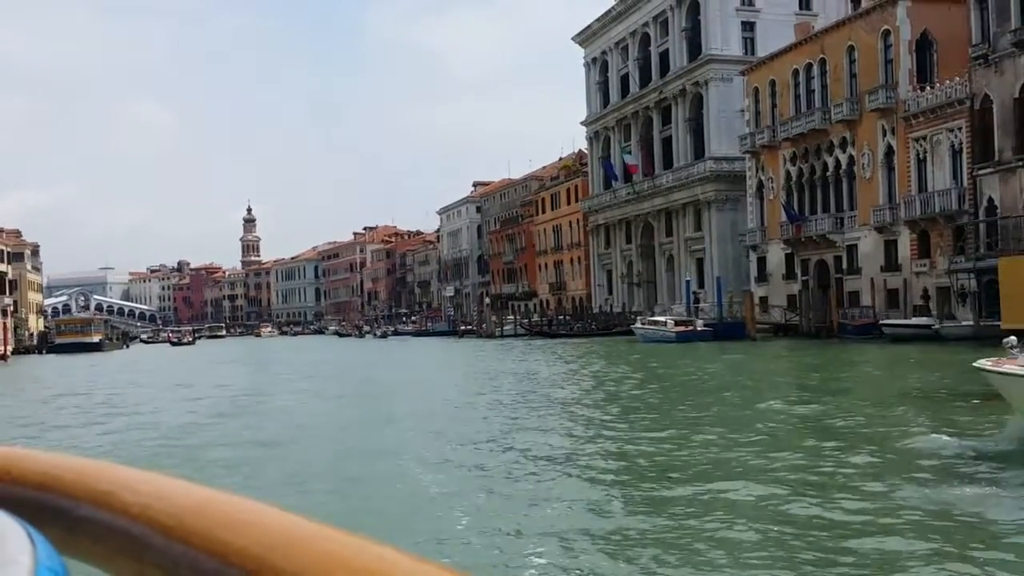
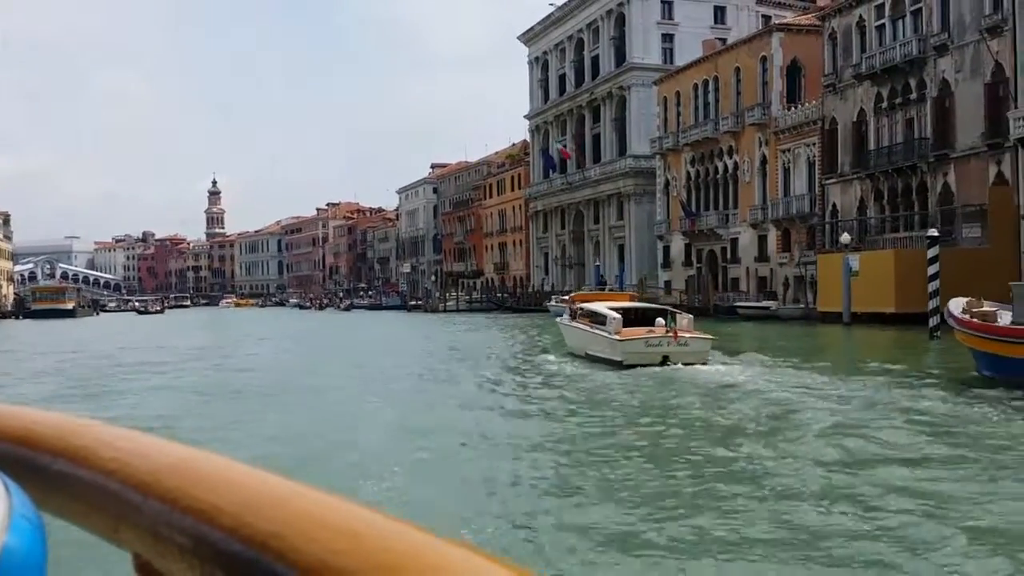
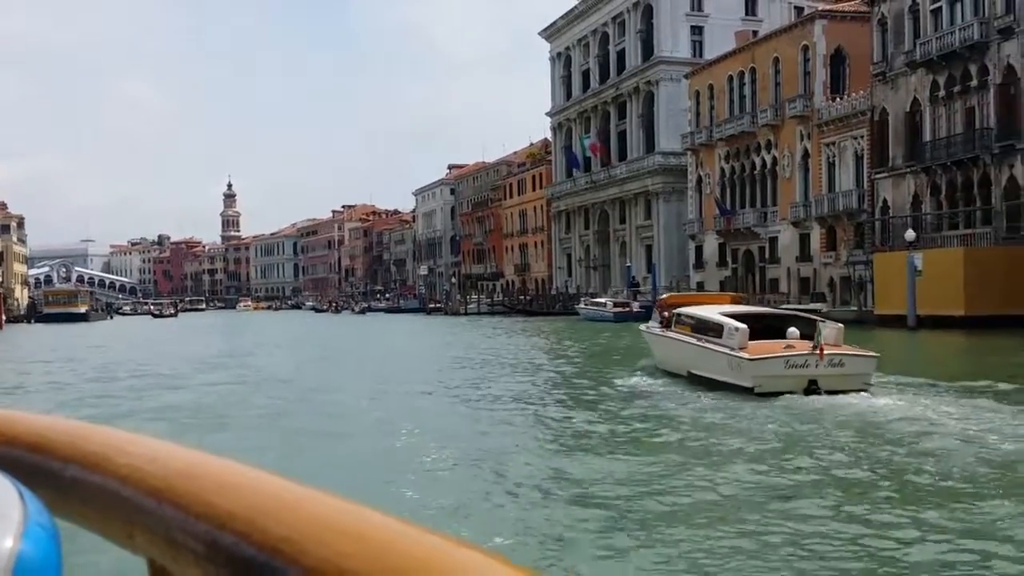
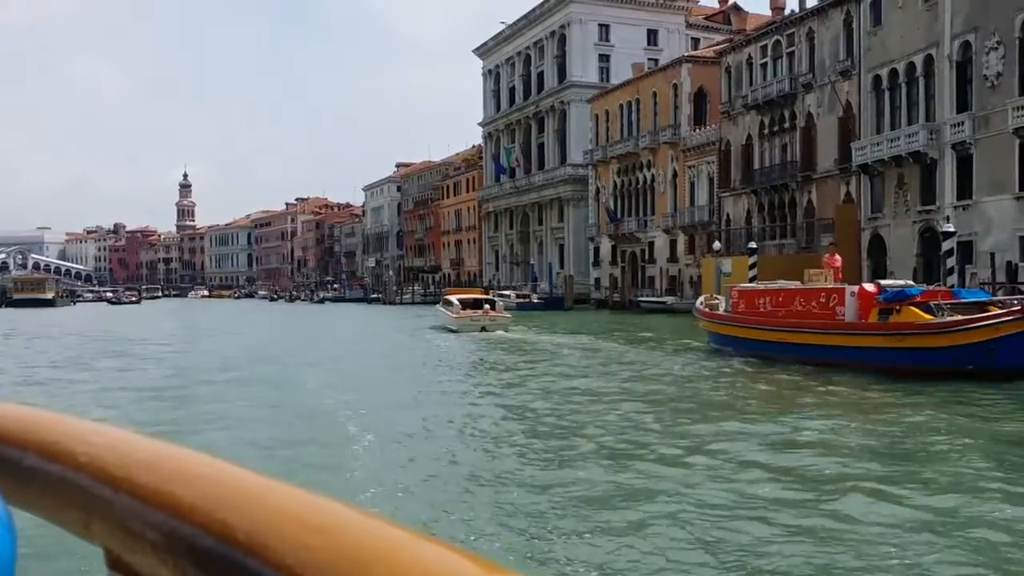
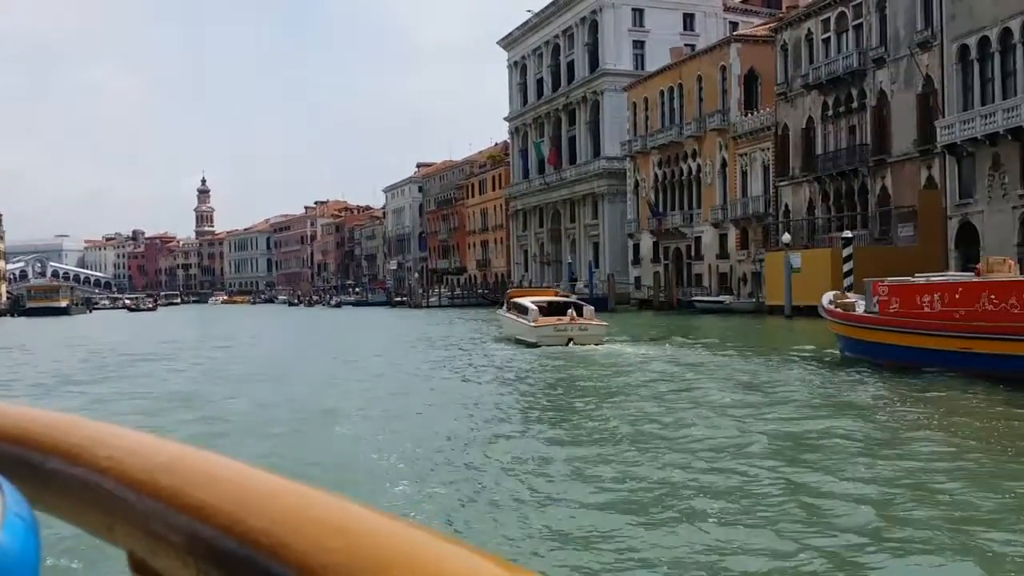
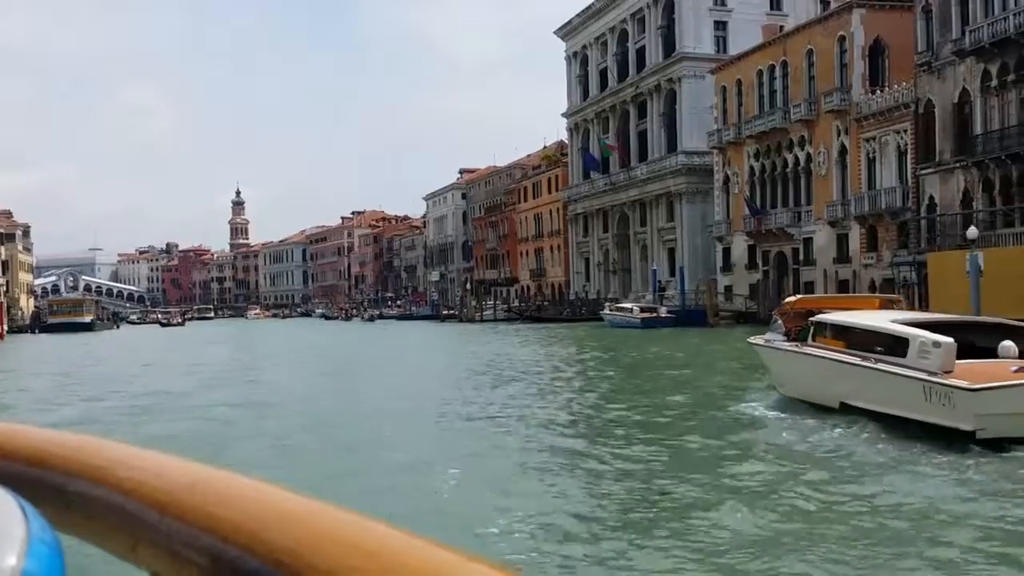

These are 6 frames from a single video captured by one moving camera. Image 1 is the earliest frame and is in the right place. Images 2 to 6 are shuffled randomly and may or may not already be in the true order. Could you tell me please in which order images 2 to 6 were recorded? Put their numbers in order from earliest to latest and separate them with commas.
6, 3, 2, 5, 4
